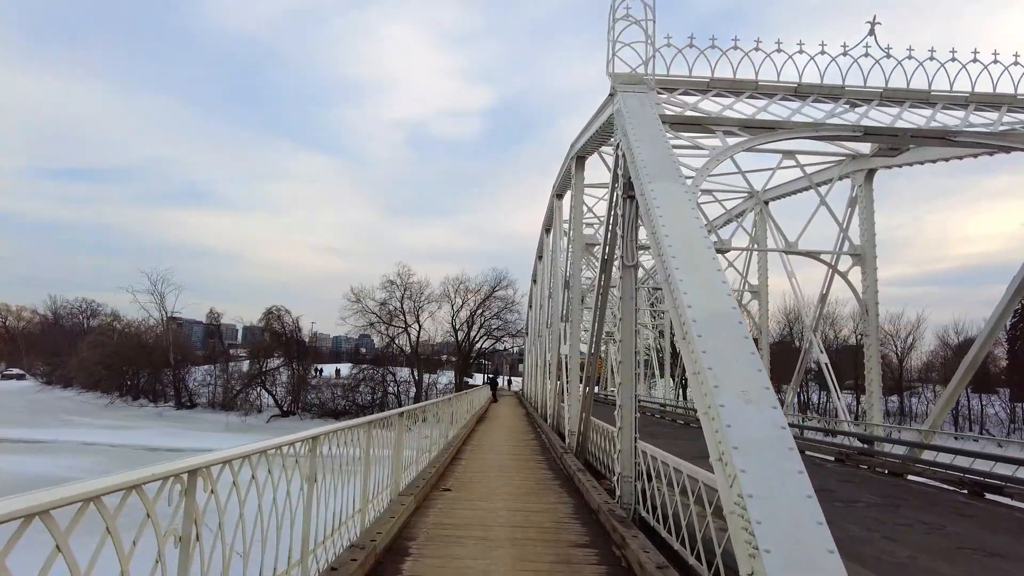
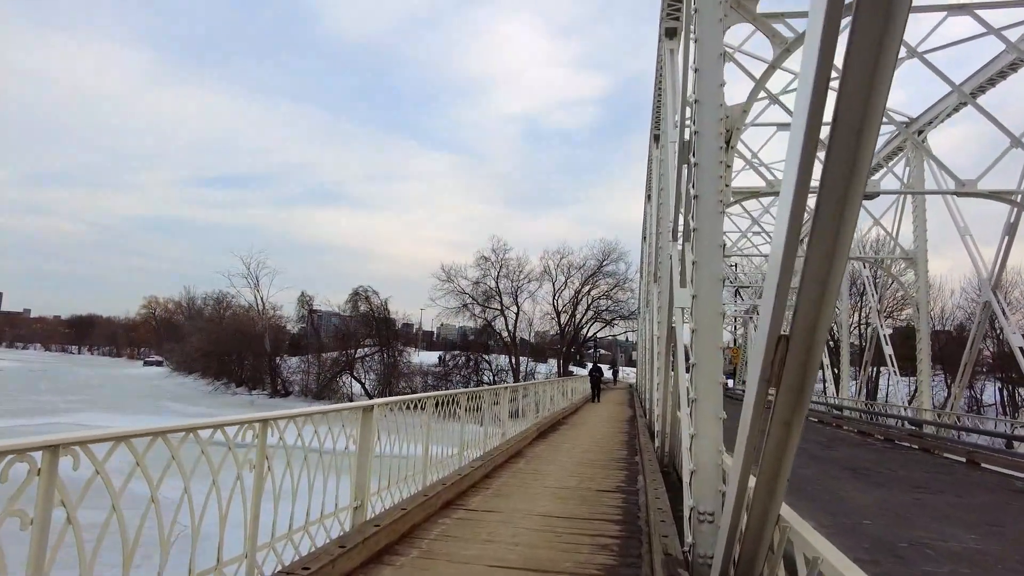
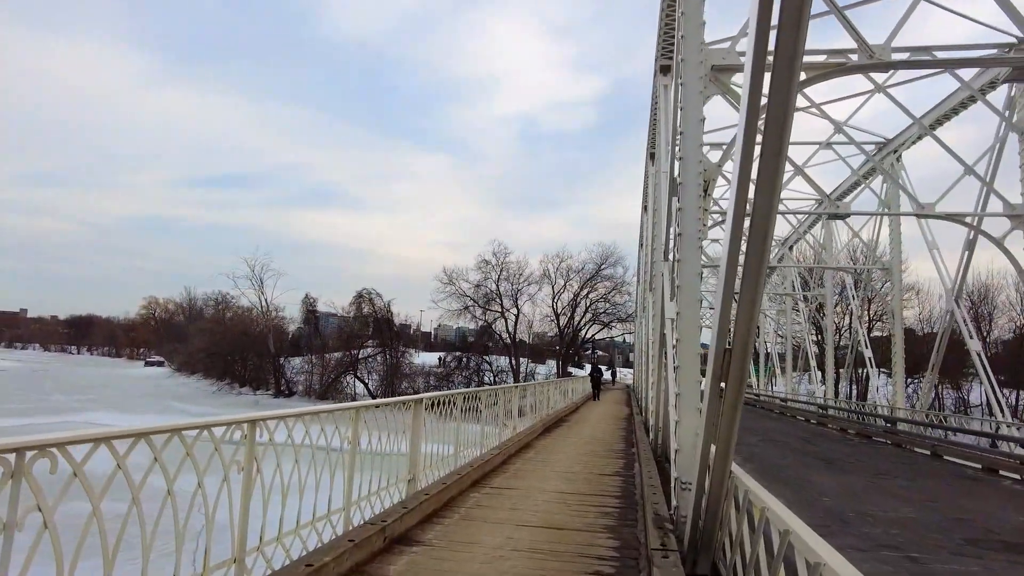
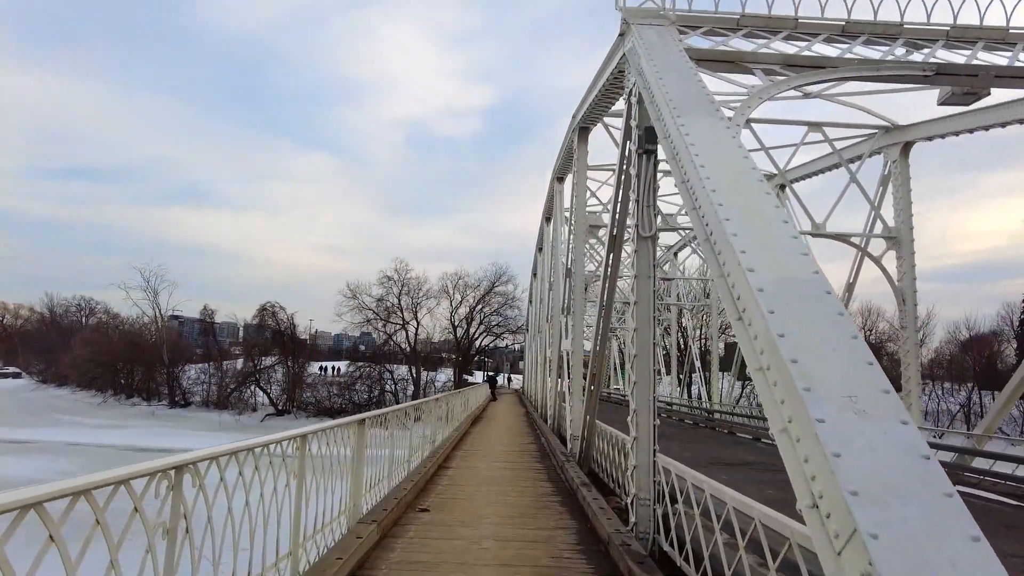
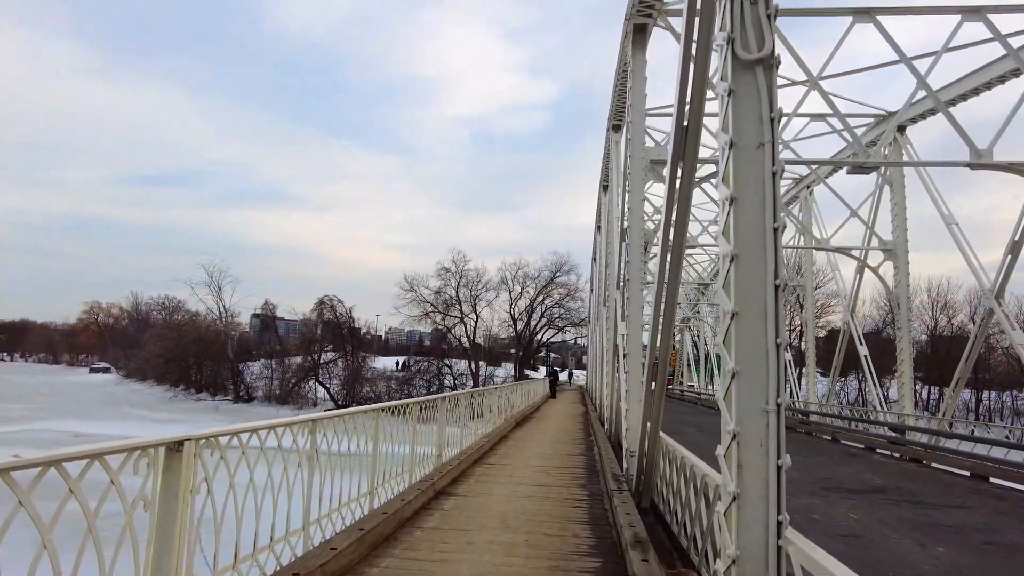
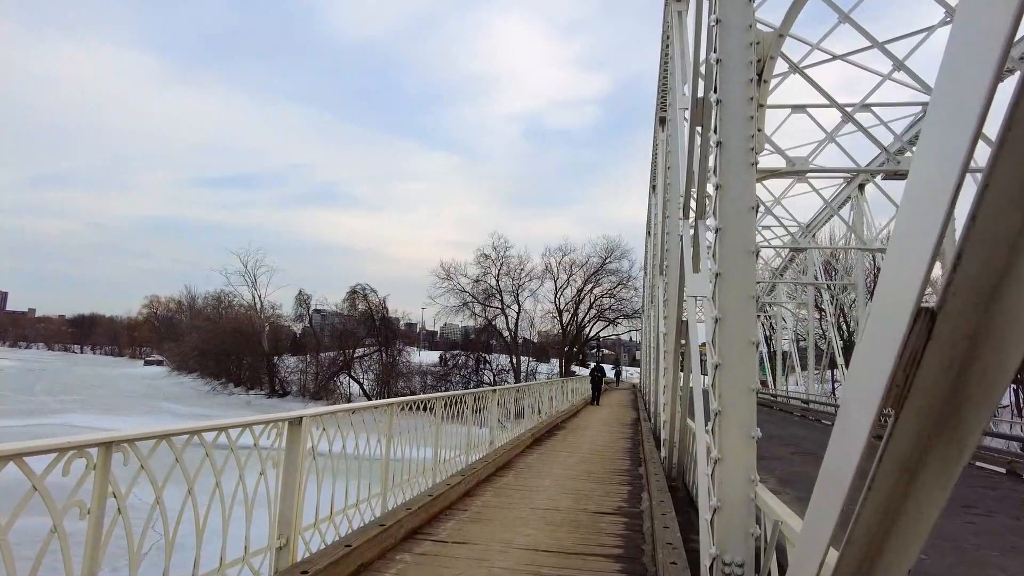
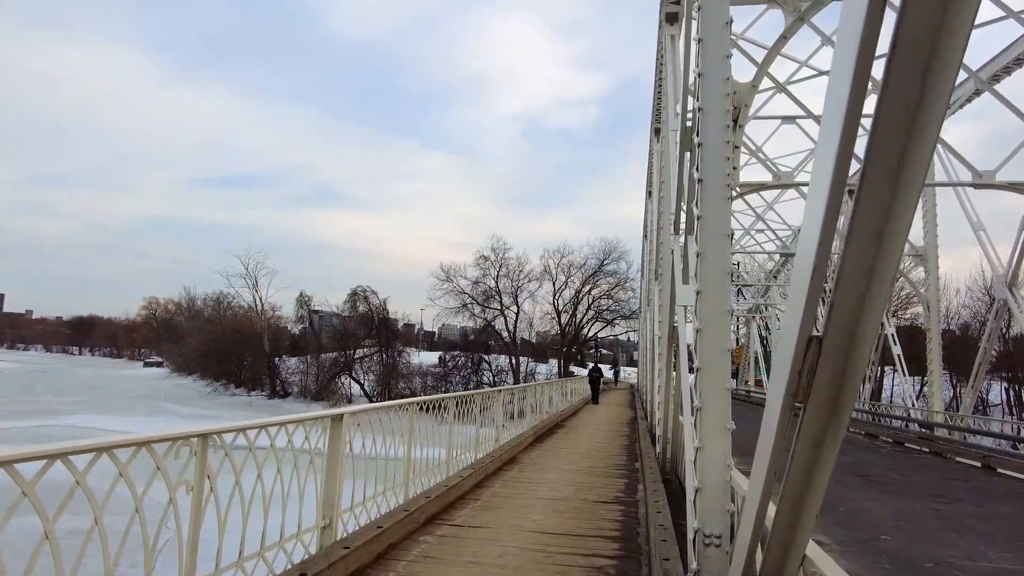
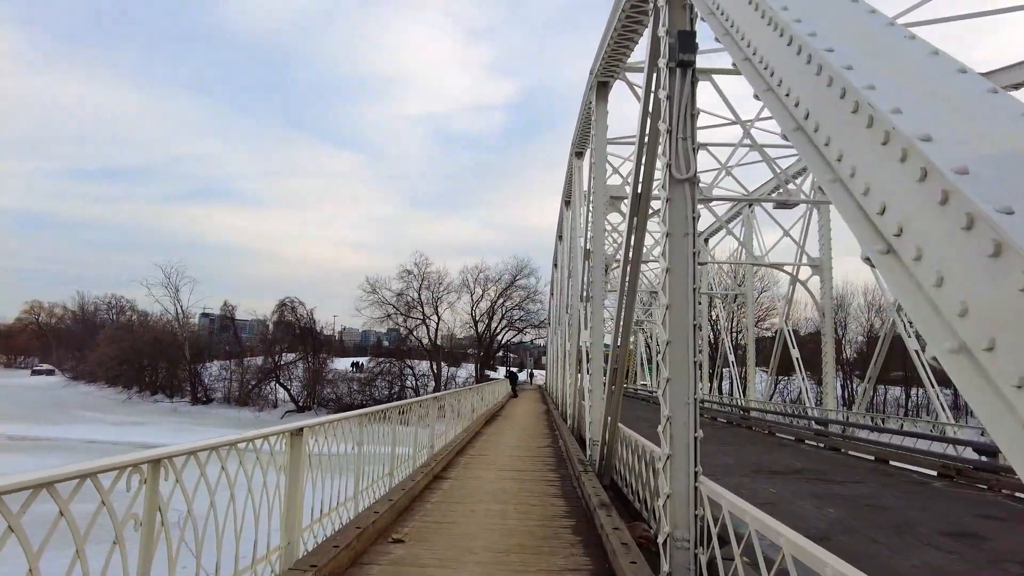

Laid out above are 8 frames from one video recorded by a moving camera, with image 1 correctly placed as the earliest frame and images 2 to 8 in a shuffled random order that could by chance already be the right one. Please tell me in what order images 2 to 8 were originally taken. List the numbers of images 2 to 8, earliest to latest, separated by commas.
4, 8, 5, 3, 2, 7, 6
